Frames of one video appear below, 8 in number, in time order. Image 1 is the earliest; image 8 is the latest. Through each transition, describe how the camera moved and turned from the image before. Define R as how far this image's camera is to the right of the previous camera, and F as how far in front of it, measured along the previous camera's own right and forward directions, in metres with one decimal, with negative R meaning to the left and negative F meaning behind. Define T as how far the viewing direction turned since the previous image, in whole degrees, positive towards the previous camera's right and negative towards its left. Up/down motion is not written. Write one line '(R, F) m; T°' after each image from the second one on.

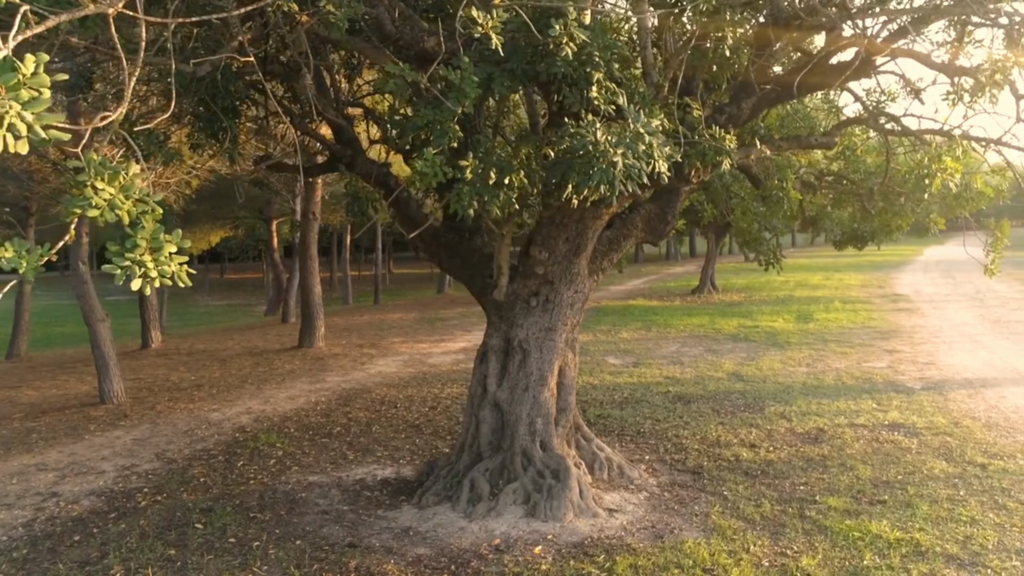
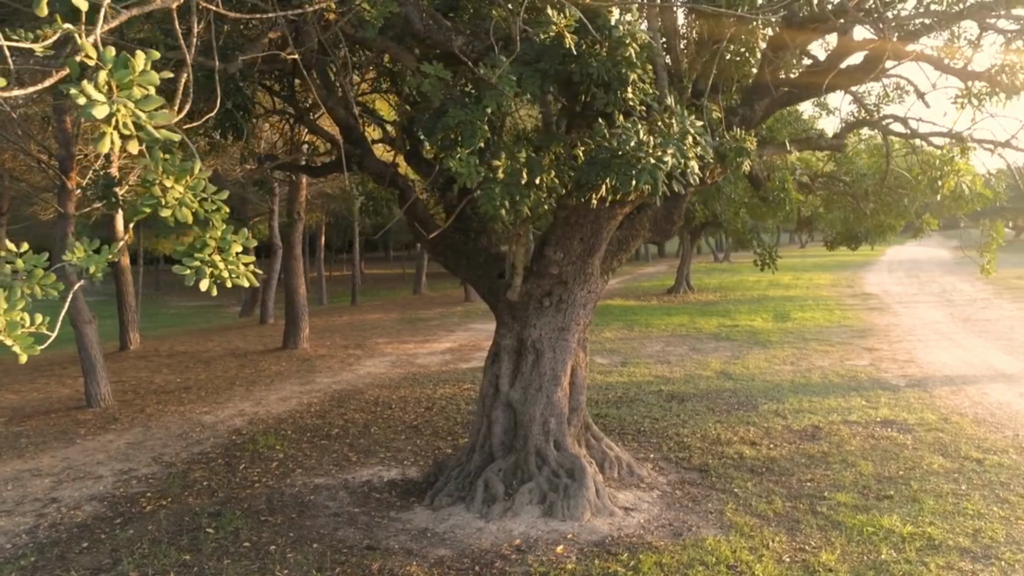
(-0.4, 0.0) m; +2°
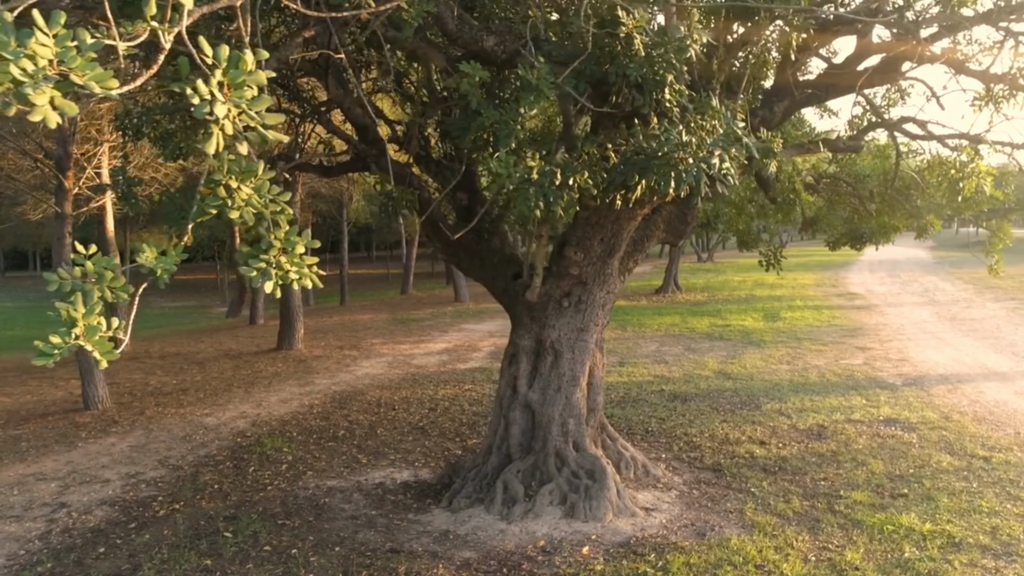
(-0.3, 0.0) m; +1°
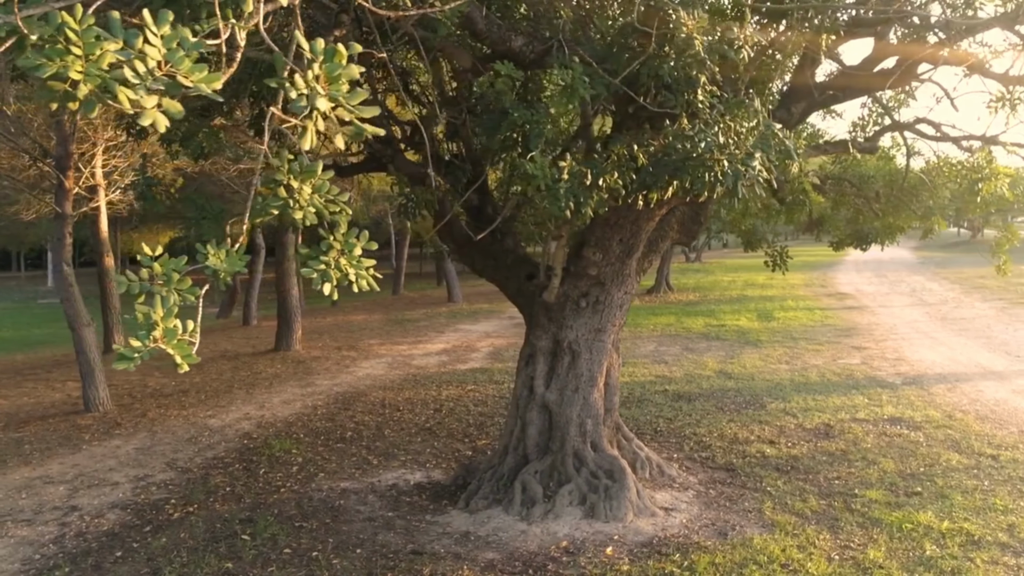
(-0.2, 0.0) m; +1°
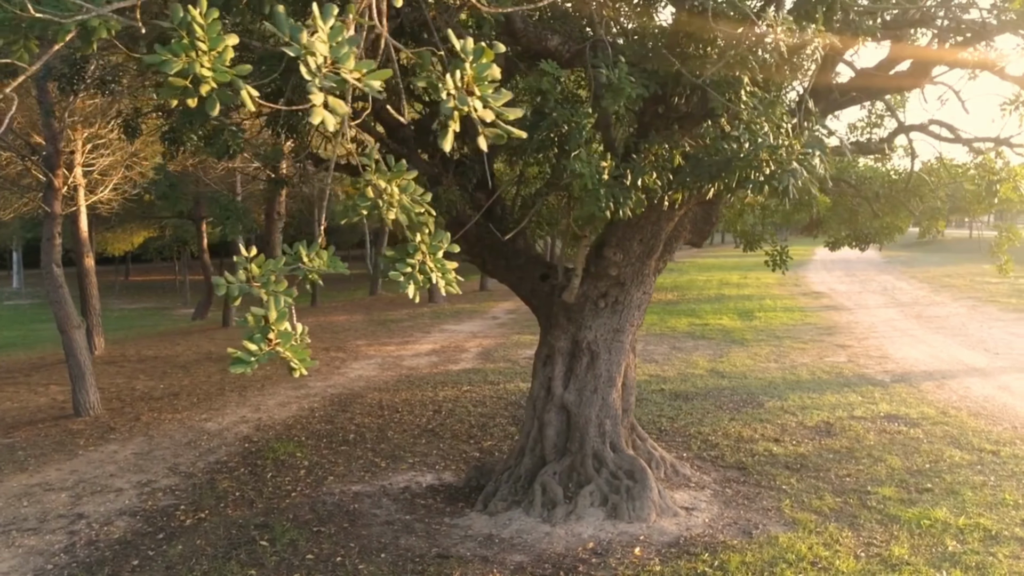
(-0.4, 0.0) m; +2°
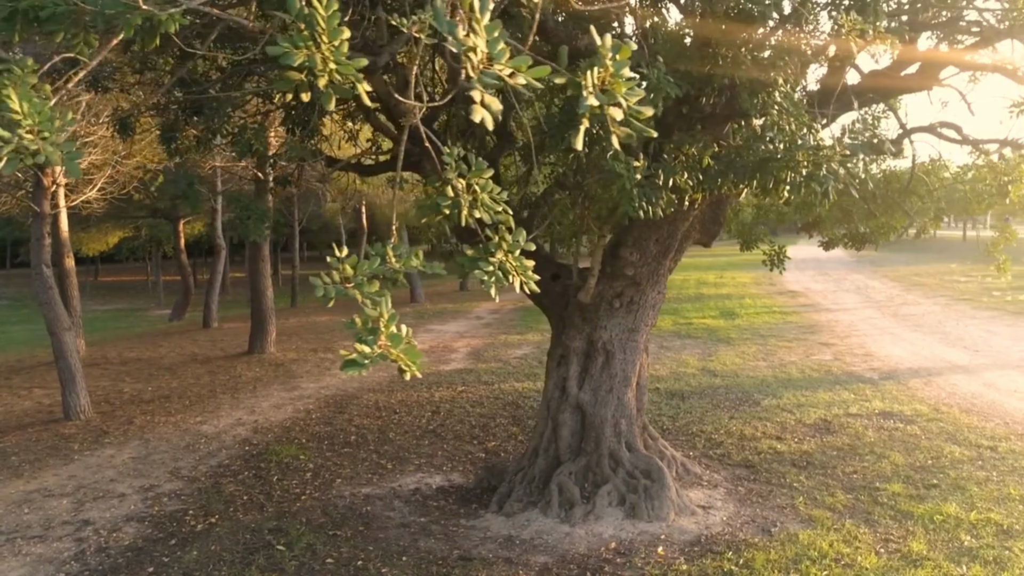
(-0.3, 0.0) m; +2°
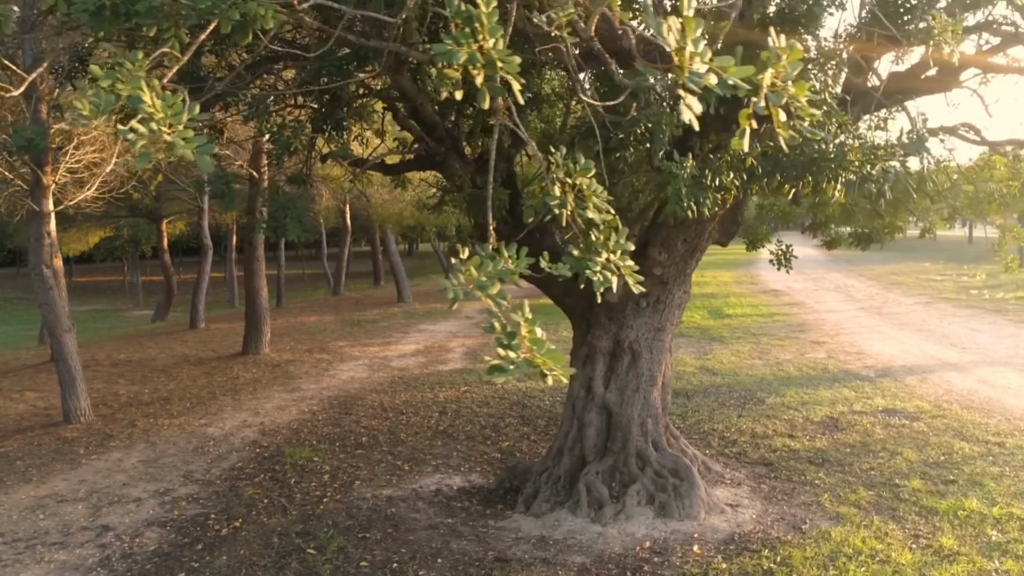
(-0.4, 0.0) m; +2°
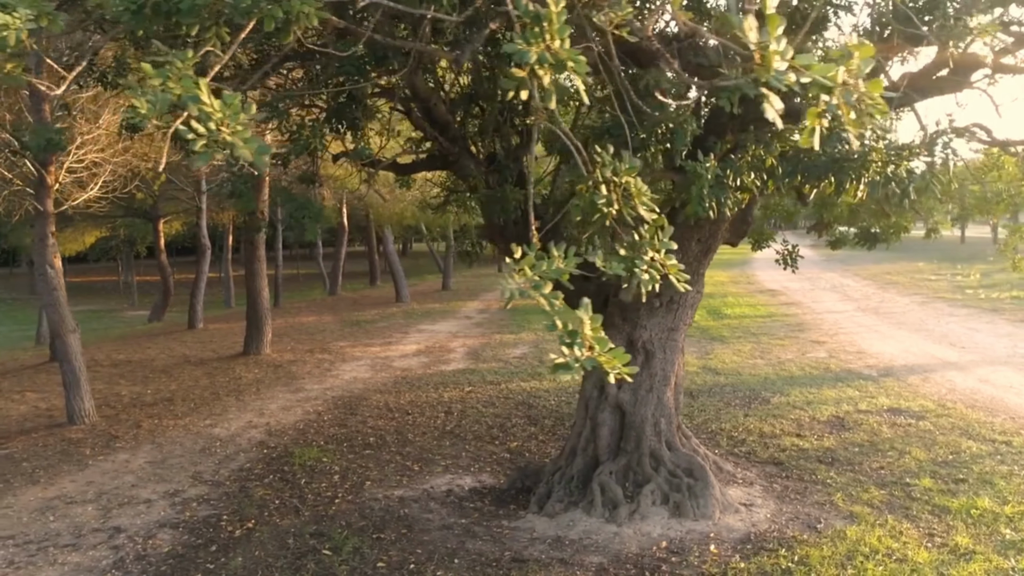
(-0.2, 0.0) m; +1°
